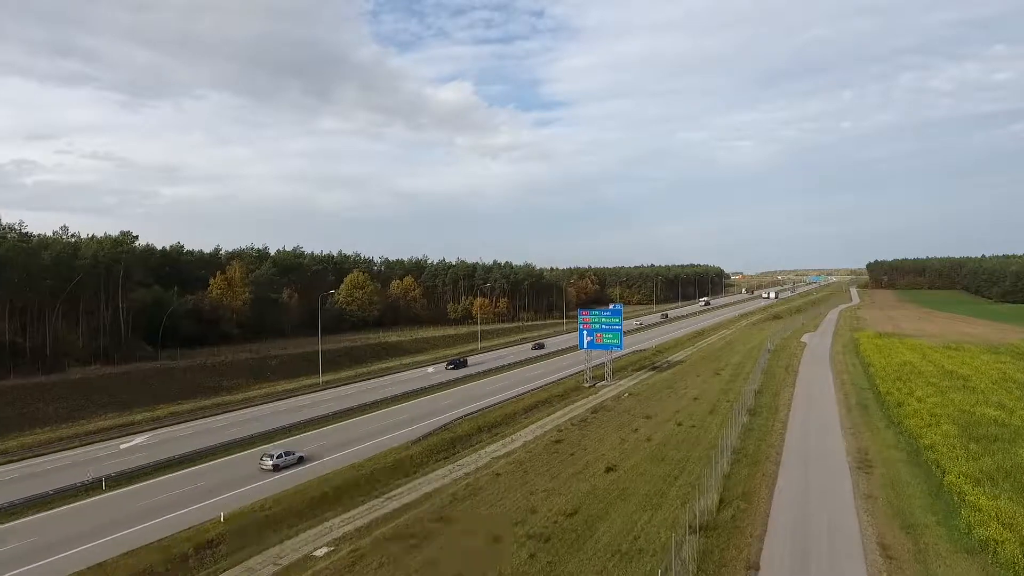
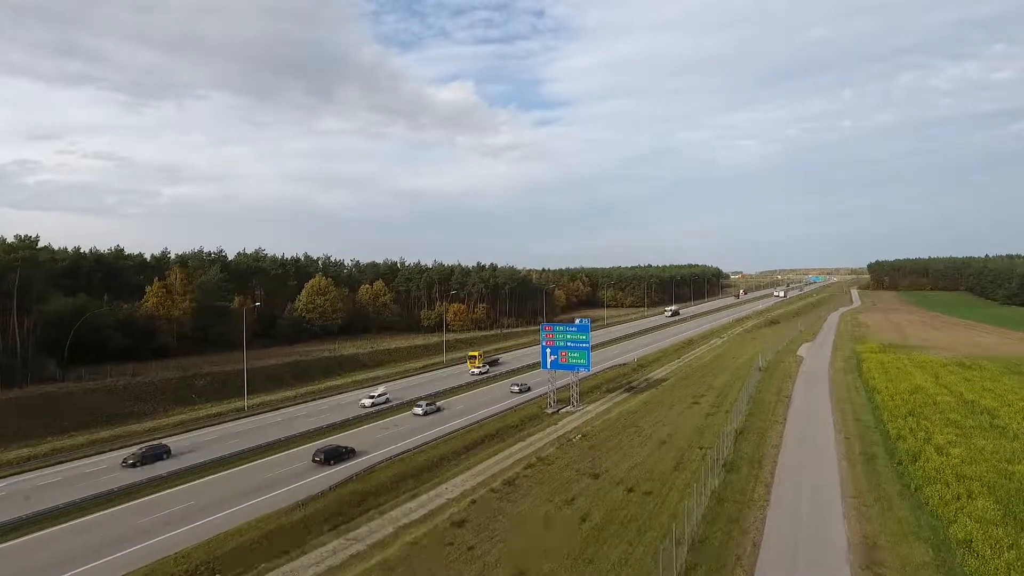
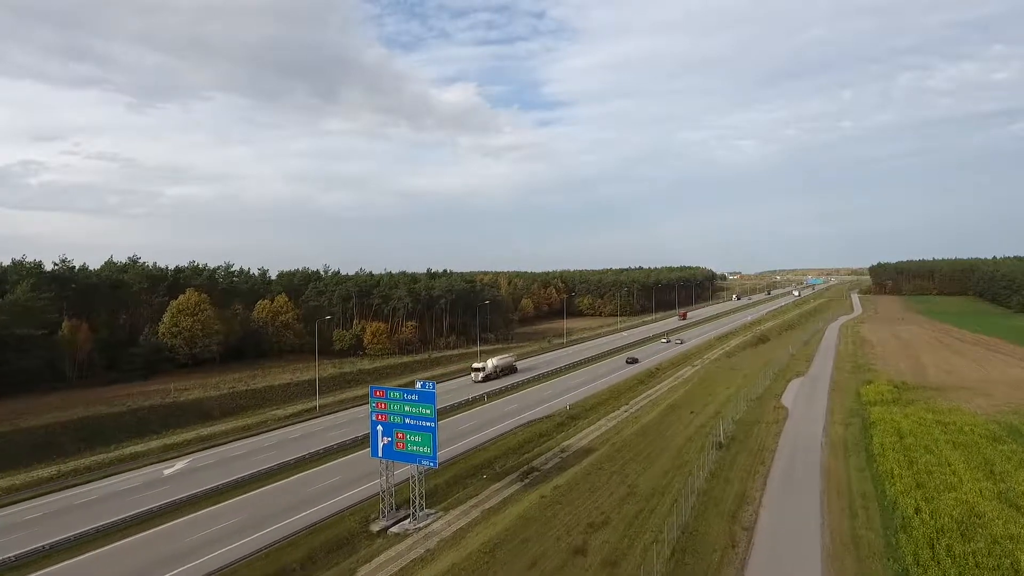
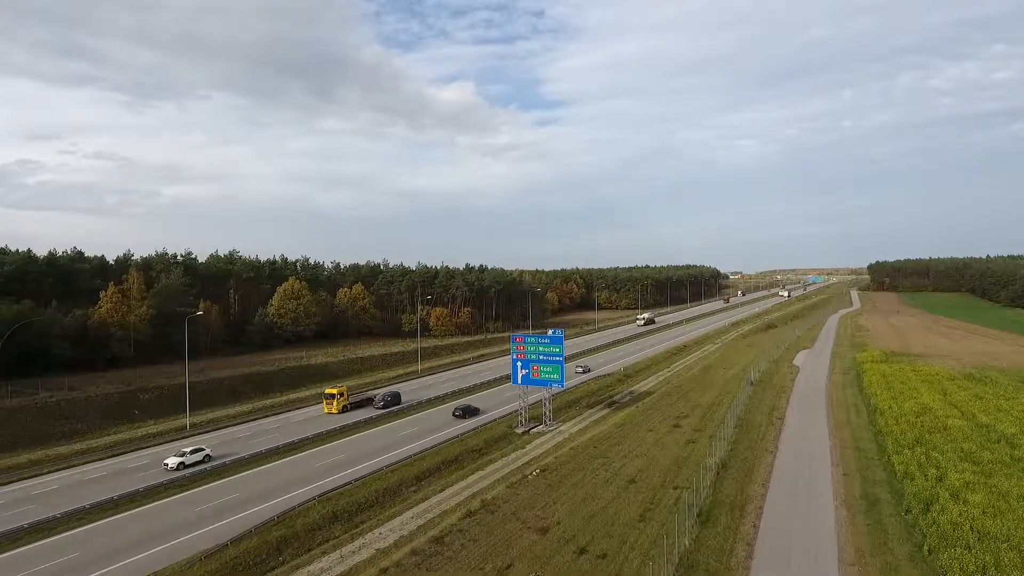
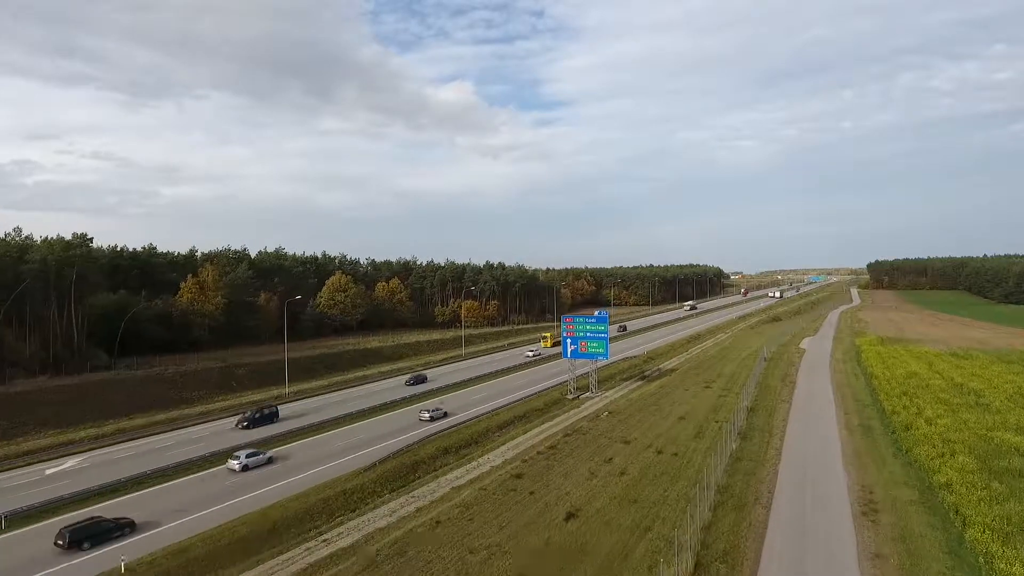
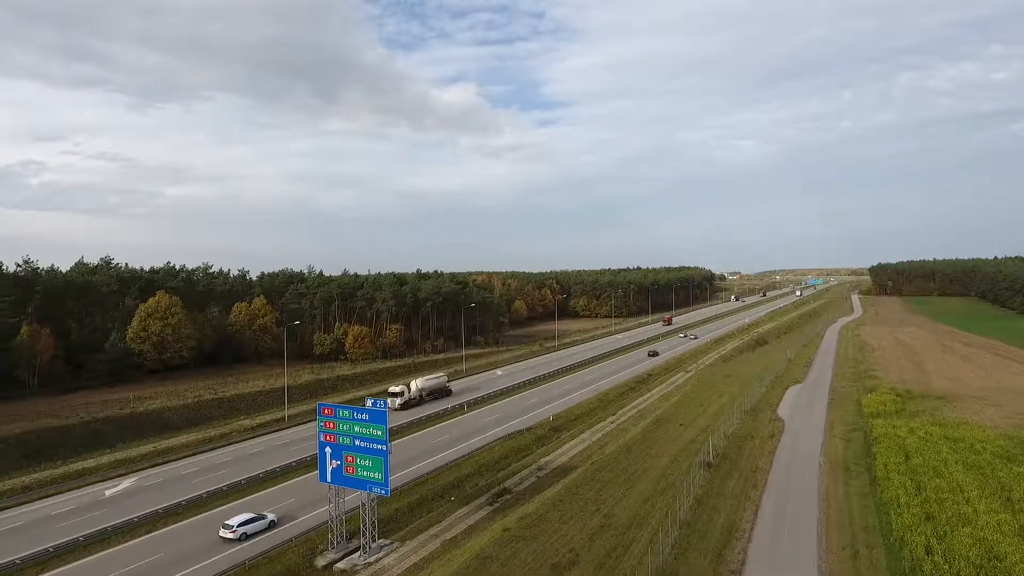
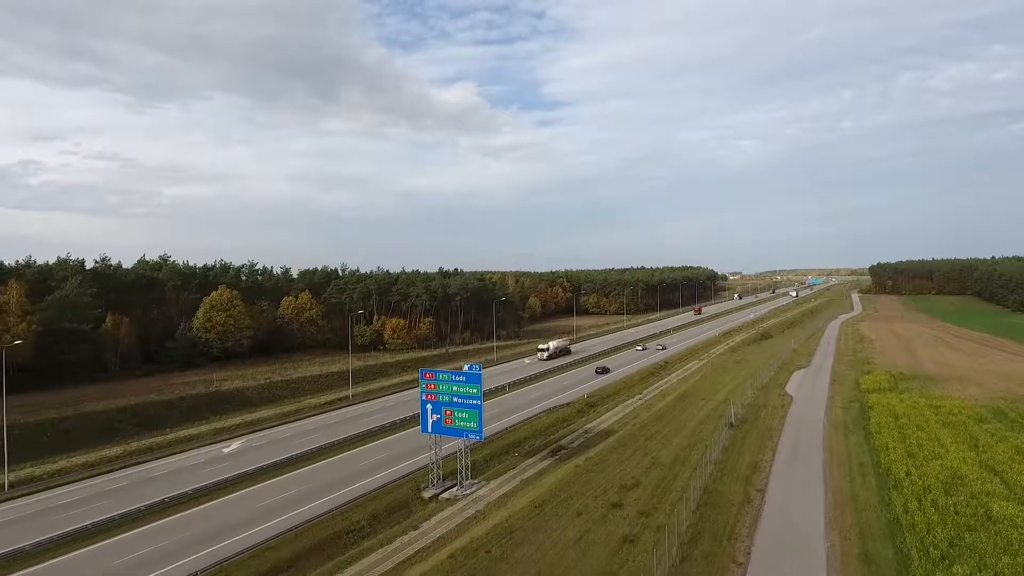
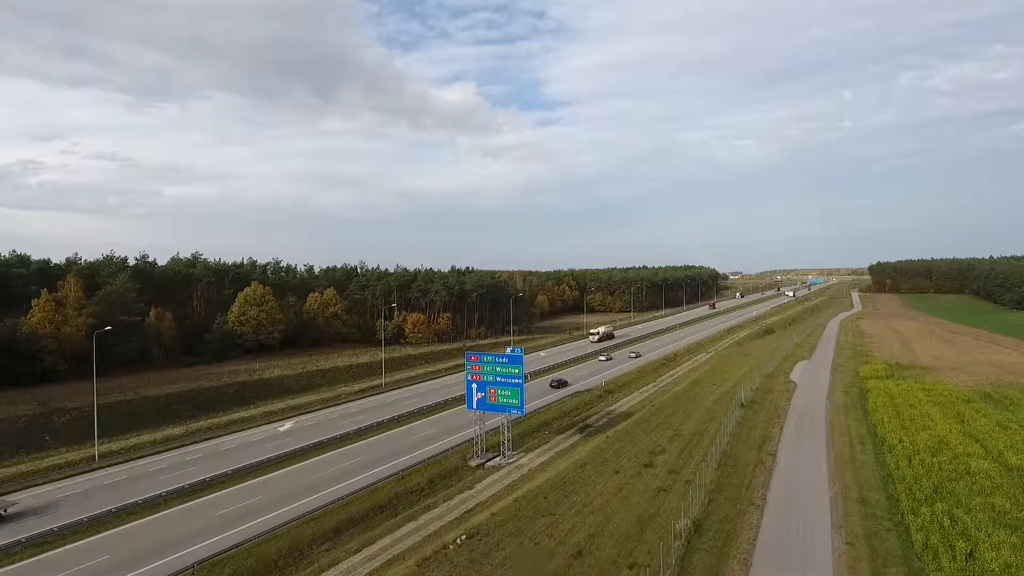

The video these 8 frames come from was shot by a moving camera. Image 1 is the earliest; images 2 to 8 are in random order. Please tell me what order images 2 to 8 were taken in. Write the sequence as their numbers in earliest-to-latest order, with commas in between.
5, 2, 4, 8, 7, 3, 6
